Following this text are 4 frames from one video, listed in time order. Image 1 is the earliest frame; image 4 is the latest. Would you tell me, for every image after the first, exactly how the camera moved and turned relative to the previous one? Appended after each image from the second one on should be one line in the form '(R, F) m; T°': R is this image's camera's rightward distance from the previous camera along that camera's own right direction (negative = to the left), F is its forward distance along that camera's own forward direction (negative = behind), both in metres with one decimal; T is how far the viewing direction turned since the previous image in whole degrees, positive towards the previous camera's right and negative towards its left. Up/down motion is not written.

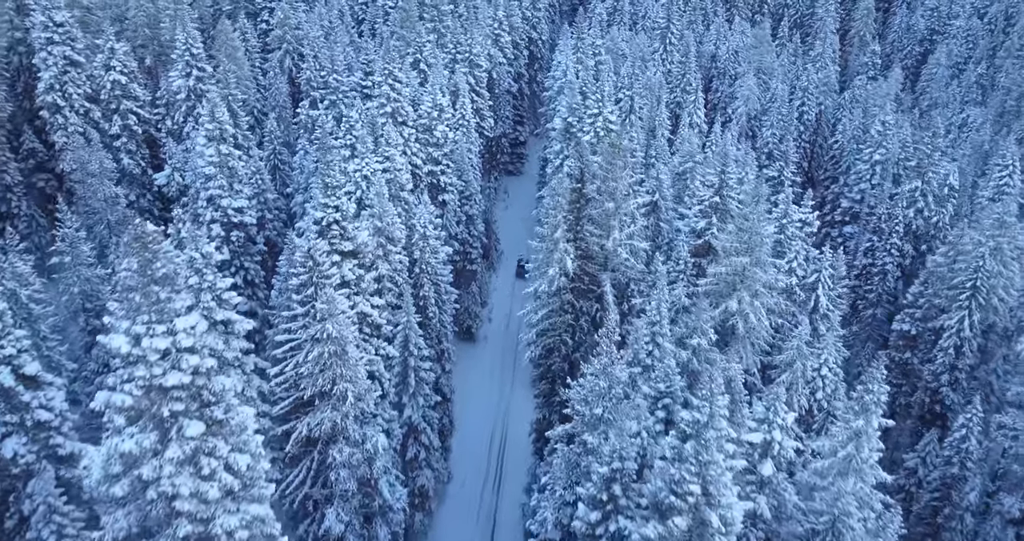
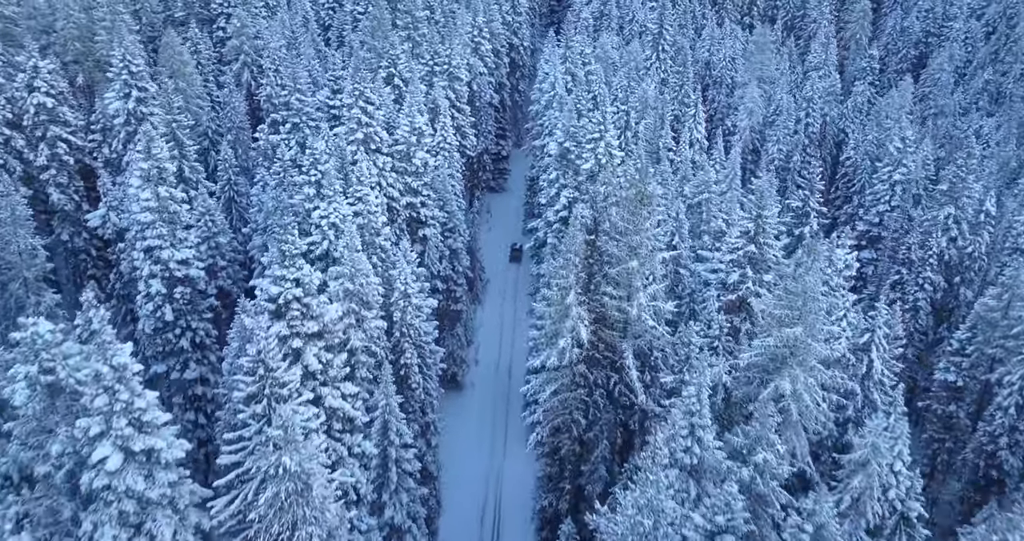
(-0.9, +5.4) m; +2°
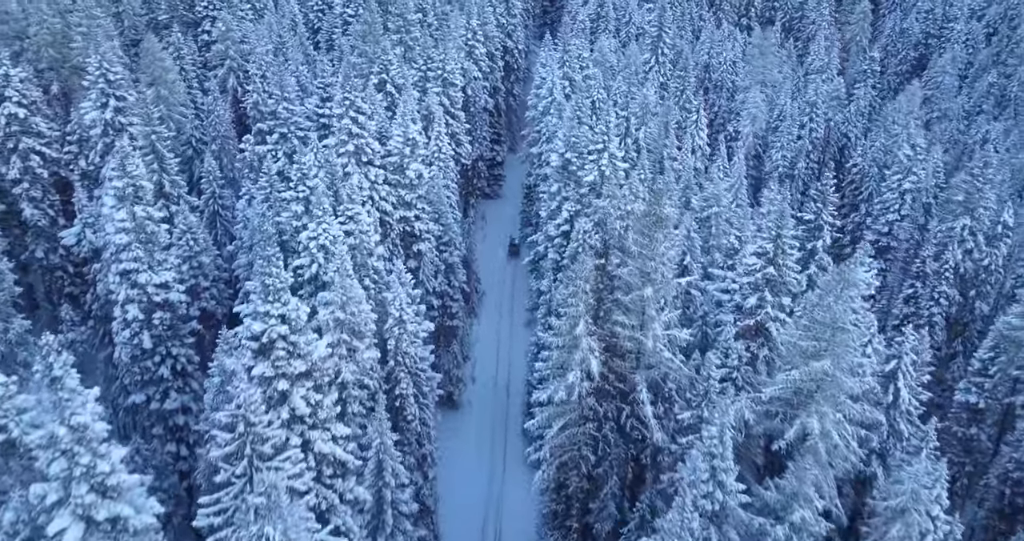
(-0.4, +1.9) m; +1°
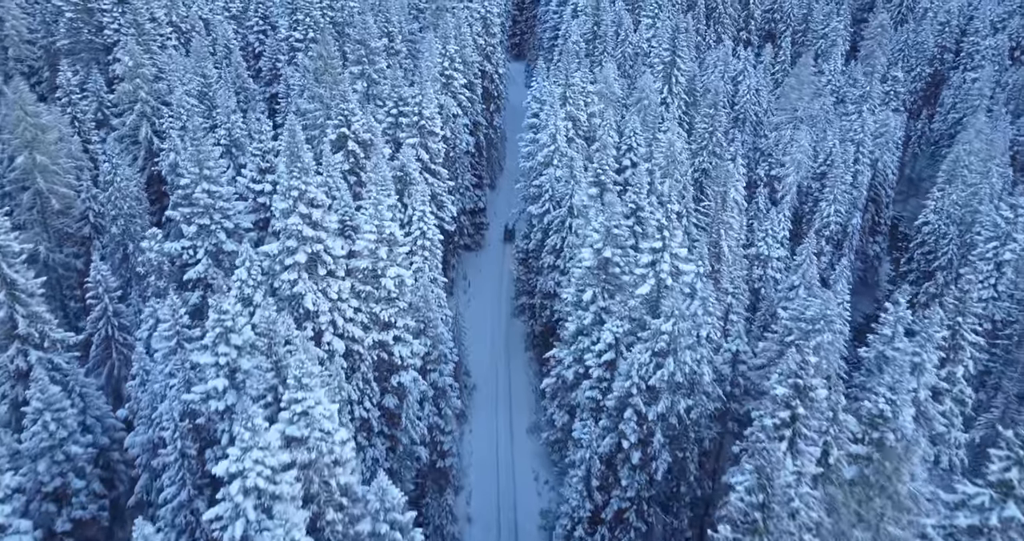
(-2.1, +11.0) m; +3°
